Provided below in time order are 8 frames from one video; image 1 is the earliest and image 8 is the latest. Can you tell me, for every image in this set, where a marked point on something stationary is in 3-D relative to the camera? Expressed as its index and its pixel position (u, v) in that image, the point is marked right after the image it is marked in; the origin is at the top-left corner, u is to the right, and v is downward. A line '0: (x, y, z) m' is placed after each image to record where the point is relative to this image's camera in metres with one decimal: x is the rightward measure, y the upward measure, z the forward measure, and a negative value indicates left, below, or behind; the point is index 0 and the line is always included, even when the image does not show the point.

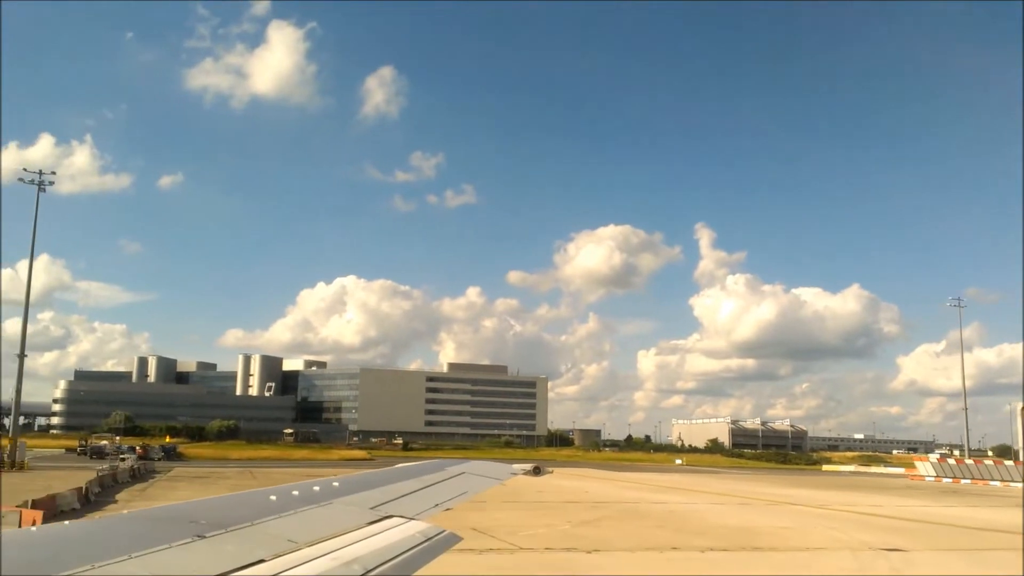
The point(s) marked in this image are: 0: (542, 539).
0: (+0.8, -7.0, +19.2) m
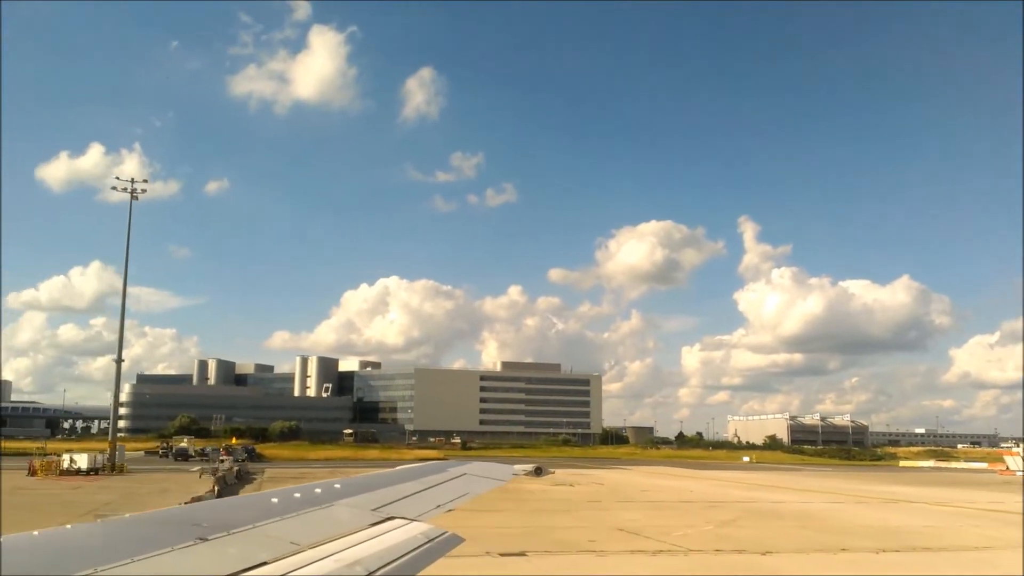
0: (+5.0, -6.8, +18.5) m
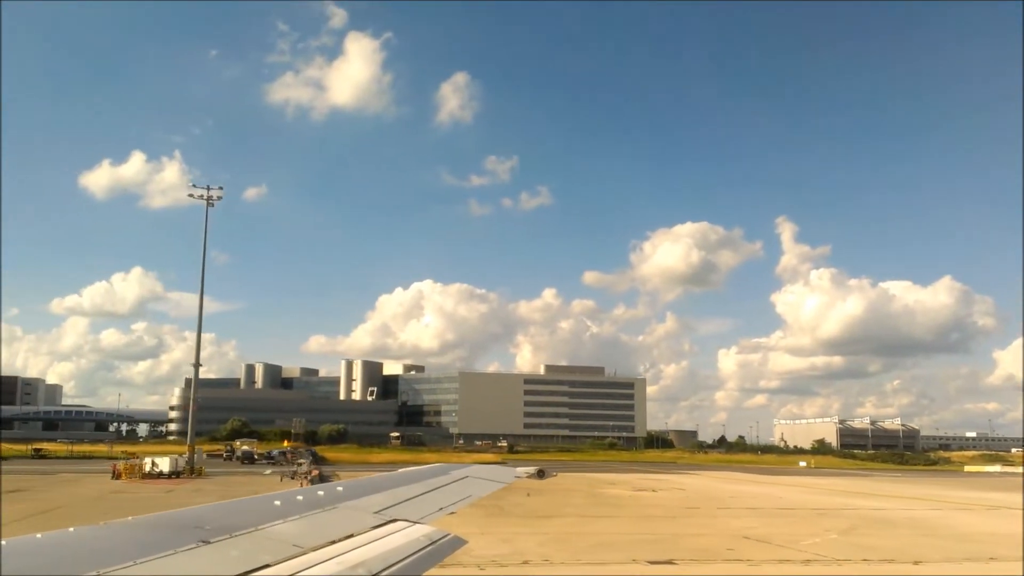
0: (+8.4, -6.8, +18.0) m
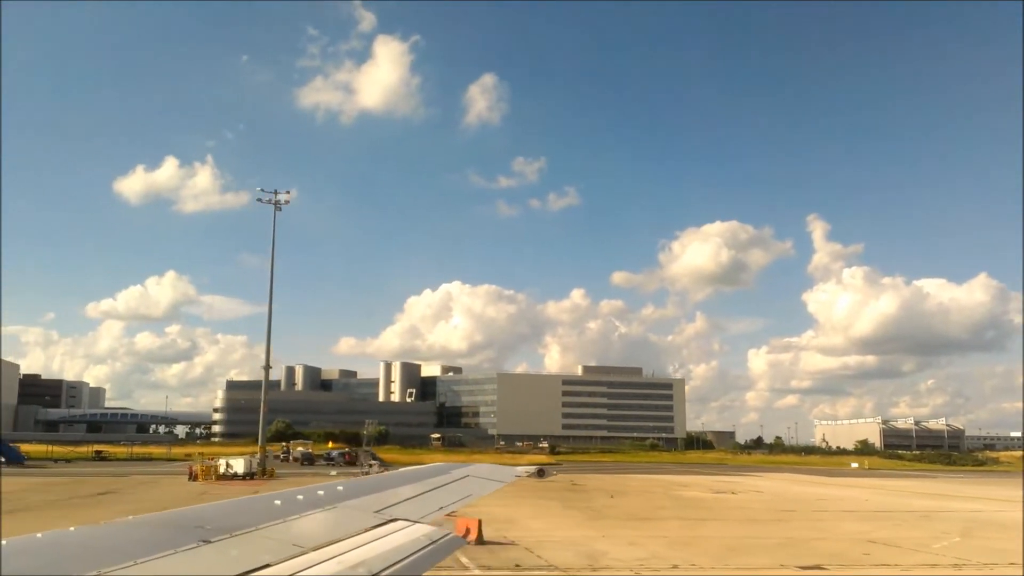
0: (+11.7, -6.8, +17.6) m
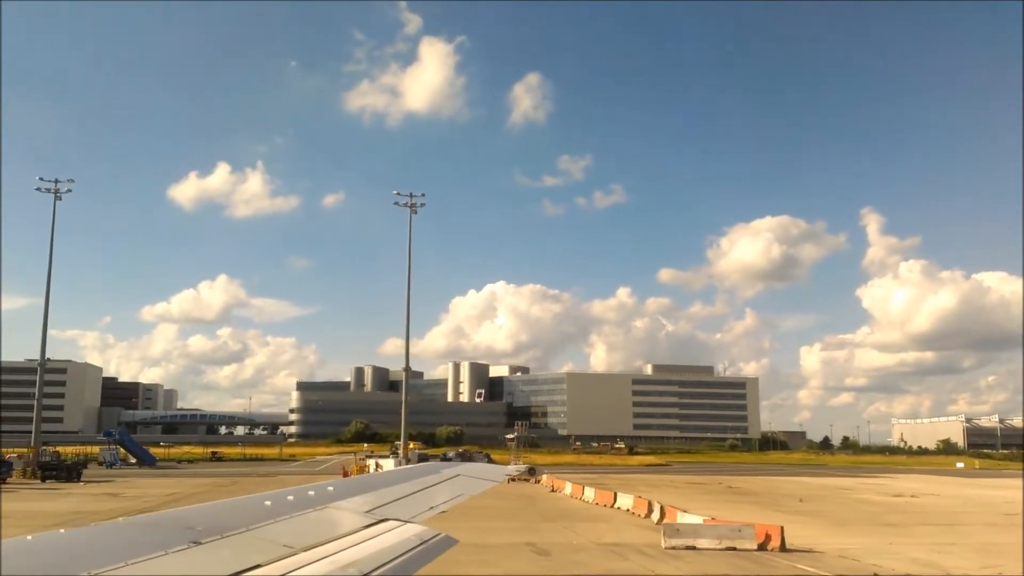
0: (+18.9, -6.5, +16.2) m
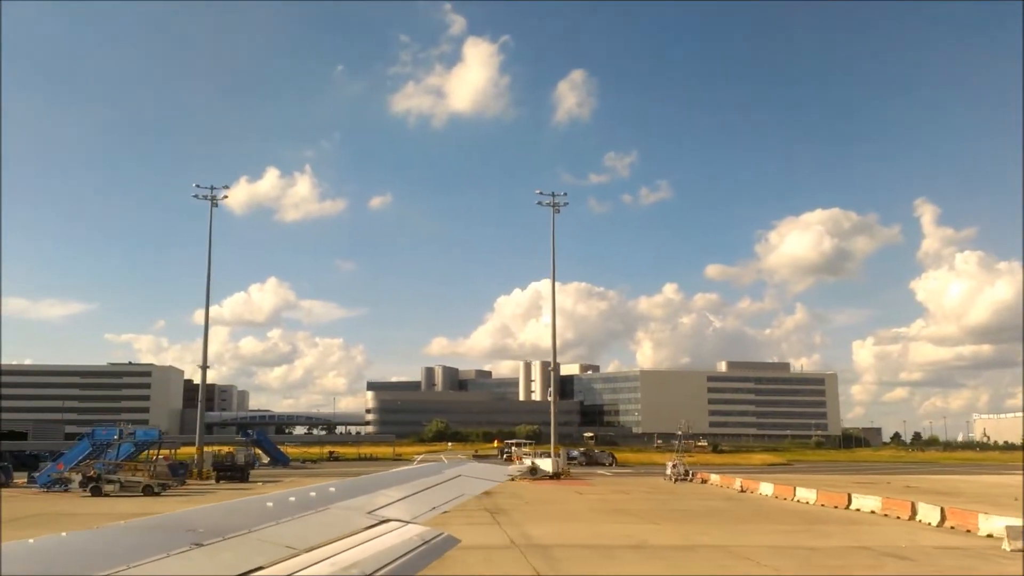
0: (+26.8, -6.1, +15.2) m
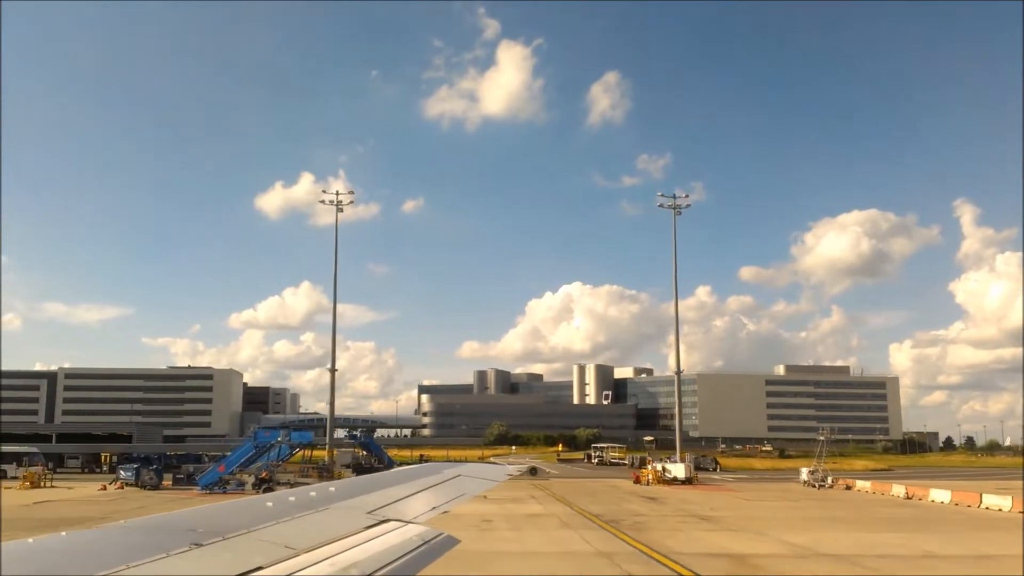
0: (+33.6, -6.2, +14.4) m
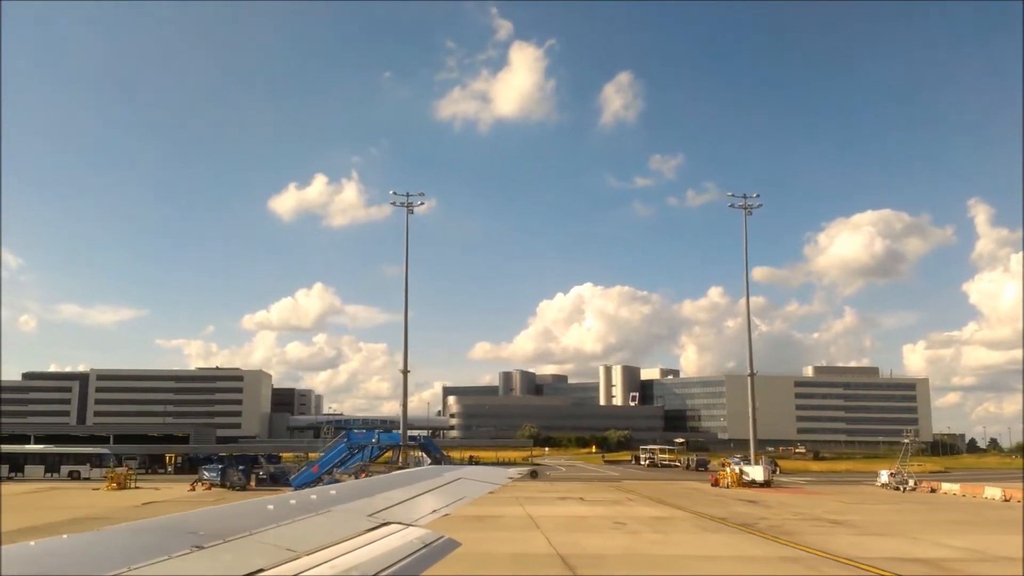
0: (+37.8, -6.2, +14.2) m
